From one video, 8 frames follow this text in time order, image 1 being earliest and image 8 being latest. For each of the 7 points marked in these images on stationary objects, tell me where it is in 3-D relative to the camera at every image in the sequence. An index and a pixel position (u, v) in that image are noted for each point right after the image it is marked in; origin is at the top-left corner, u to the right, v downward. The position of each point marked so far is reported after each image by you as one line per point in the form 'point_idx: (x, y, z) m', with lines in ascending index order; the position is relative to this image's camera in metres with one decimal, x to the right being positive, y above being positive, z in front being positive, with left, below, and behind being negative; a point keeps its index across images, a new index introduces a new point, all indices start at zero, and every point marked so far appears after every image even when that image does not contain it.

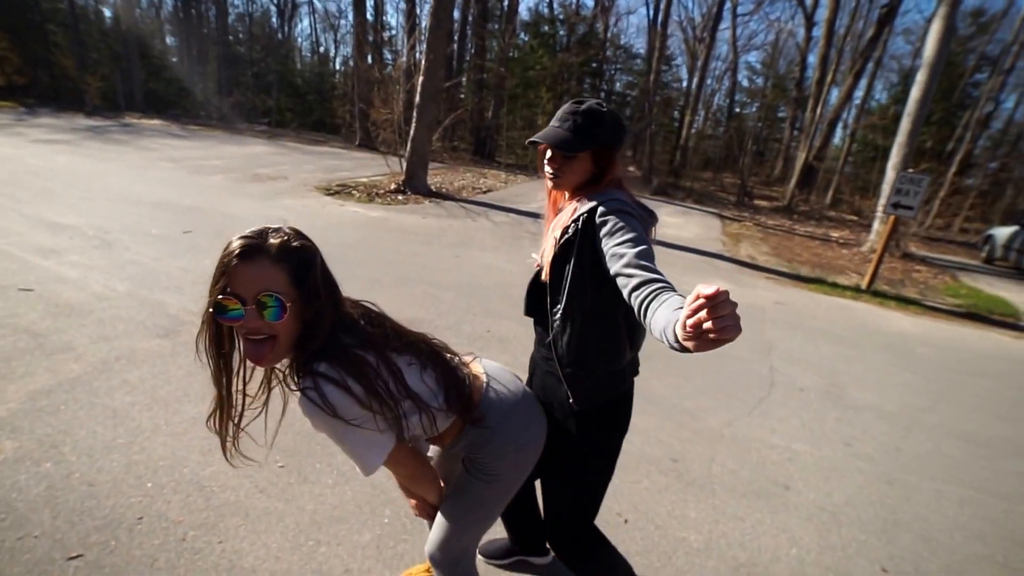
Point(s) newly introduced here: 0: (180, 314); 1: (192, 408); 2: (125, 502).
0: (-2.2, -0.2, +4.9) m
1: (-1.8, -0.7, +4.0) m
2: (-1.9, -1.0, +3.3) m
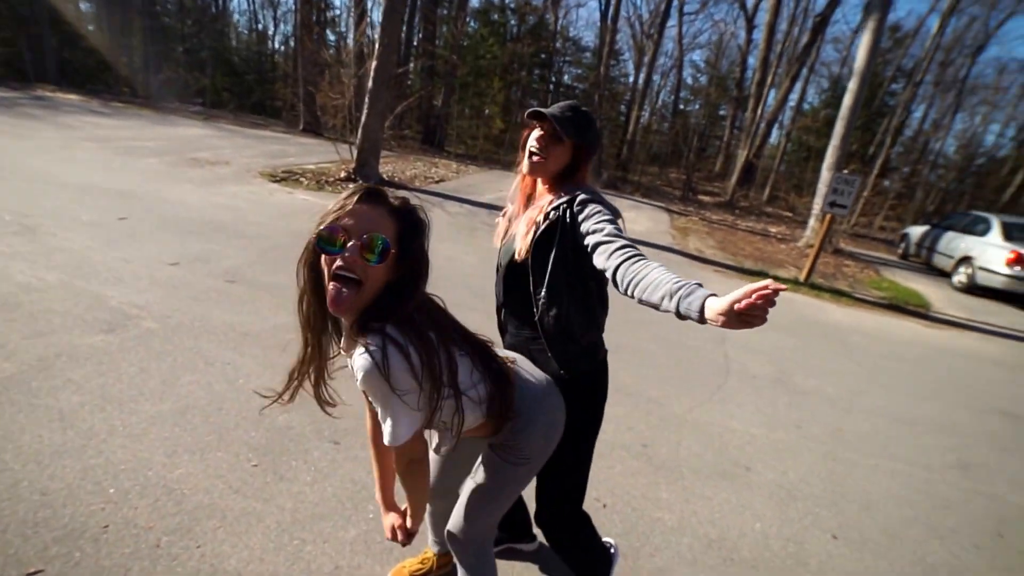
0: (-2.5, -0.1, +4.7) m
1: (-2.0, -0.6, +3.9) m
2: (-1.9, -1.0, +3.2) m
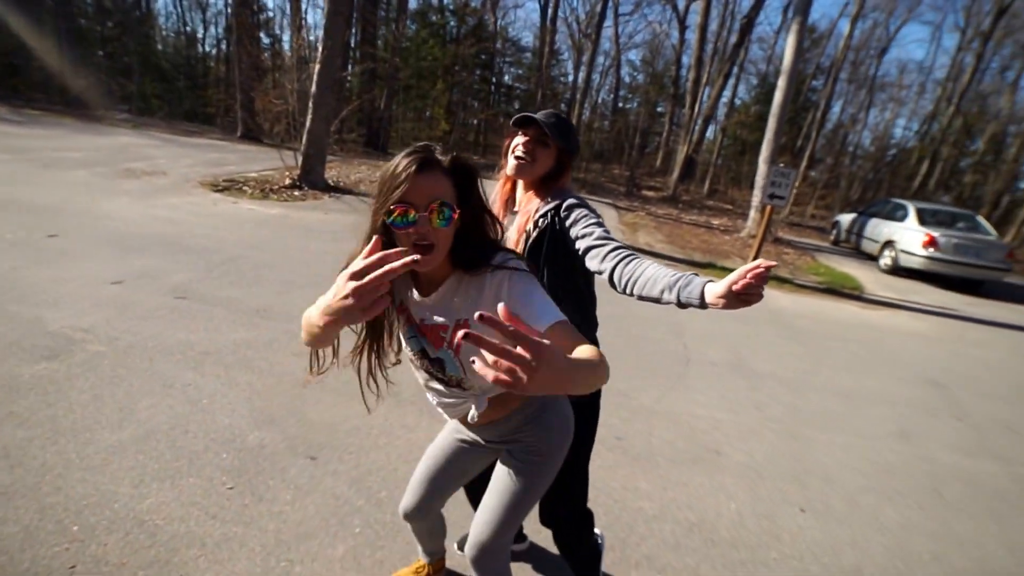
0: (-2.7, -0.3, +4.4) m
1: (-2.1, -0.7, +3.6) m
2: (-1.9, -1.1, +3.0) m
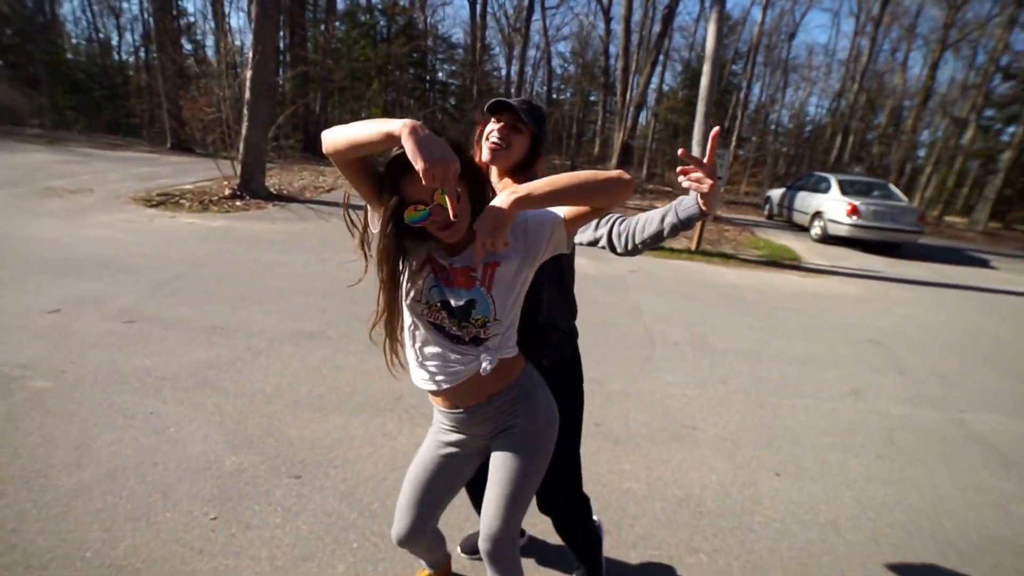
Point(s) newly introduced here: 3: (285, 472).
0: (-2.9, -0.5, +4.0) m
1: (-2.1, -0.9, +3.3) m
2: (-1.8, -1.2, +2.7) m
3: (-1.1, -0.9, +3.5) m
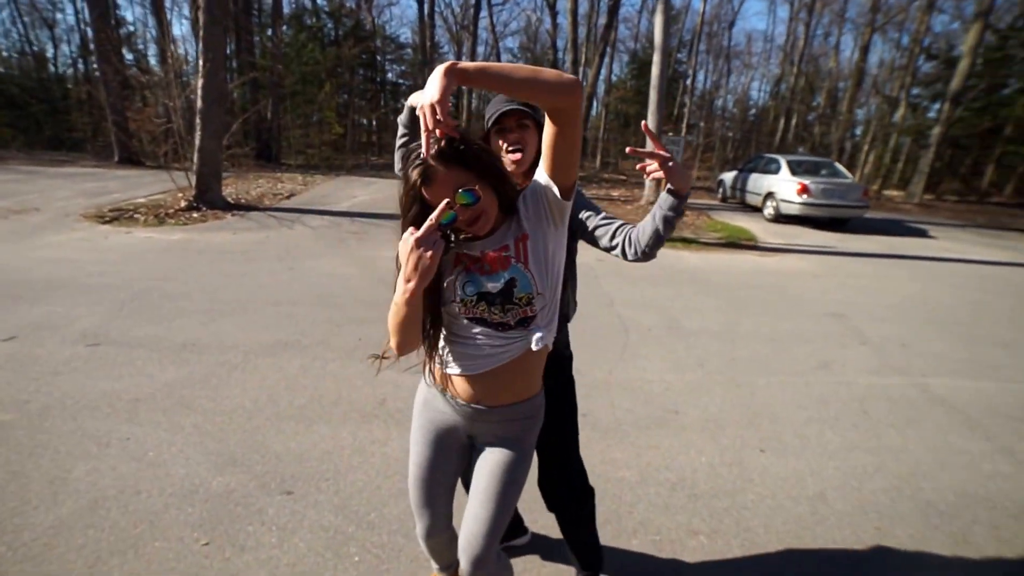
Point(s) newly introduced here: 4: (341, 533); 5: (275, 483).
0: (-2.9, -0.6, +3.7) m
1: (-2.1, -1.0, +3.2) m
2: (-1.7, -1.3, +2.5) m
3: (-1.1, -1.0, +3.4) m
4: (-0.8, -1.1, +3.2) m
5: (-1.2, -1.0, +3.5) m
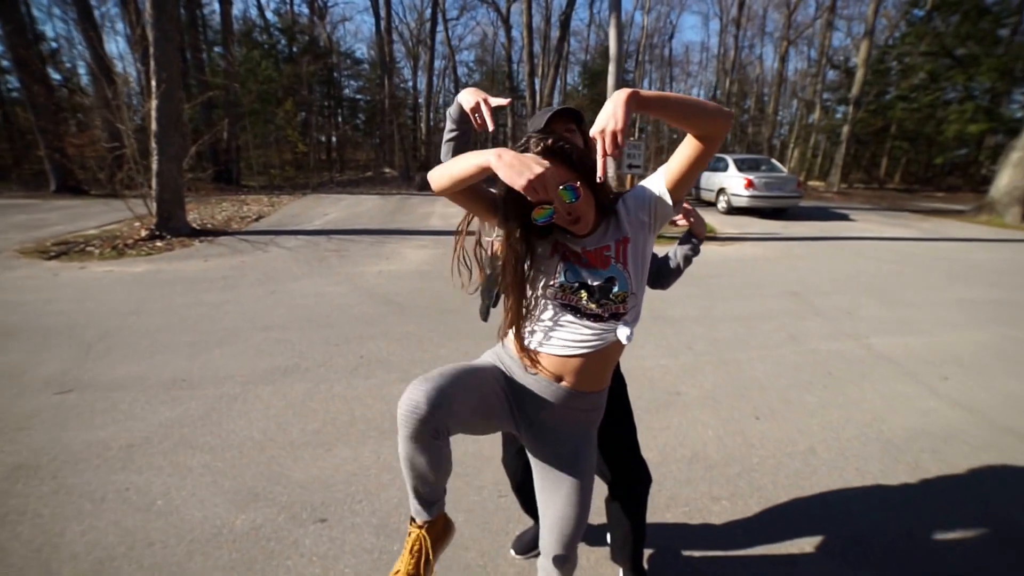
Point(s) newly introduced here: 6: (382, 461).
0: (-2.7, -0.8, +3.2) m
1: (-1.8, -1.1, +2.7) m
2: (-1.3, -1.3, +2.2) m
3: (-0.9, -1.0, +3.1) m
4: (-0.5, -1.1, +3.0) m
5: (-0.9, -1.0, +3.2) m
6: (-0.6, -0.9, +3.6) m
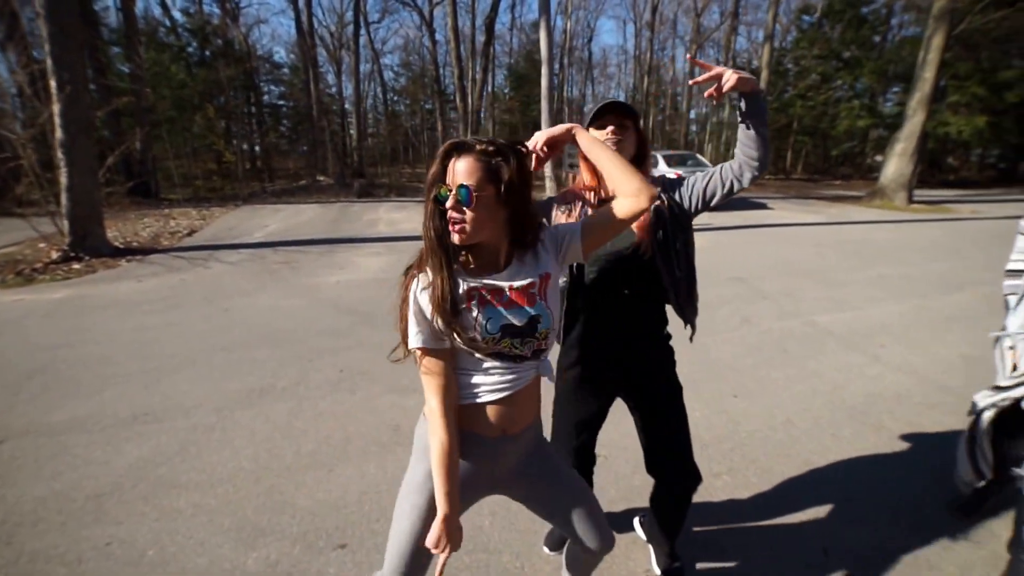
0: (-2.5, -1.0, +2.4) m
1: (-1.4, -1.1, +2.2) m
2: (-0.8, -1.3, +1.7) m
3: (-0.7, -1.0, +2.7) m
4: (-0.2, -1.0, +2.6) m
5: (-0.7, -1.0, +2.8) m
6: (-0.5, -0.9, +3.2) m
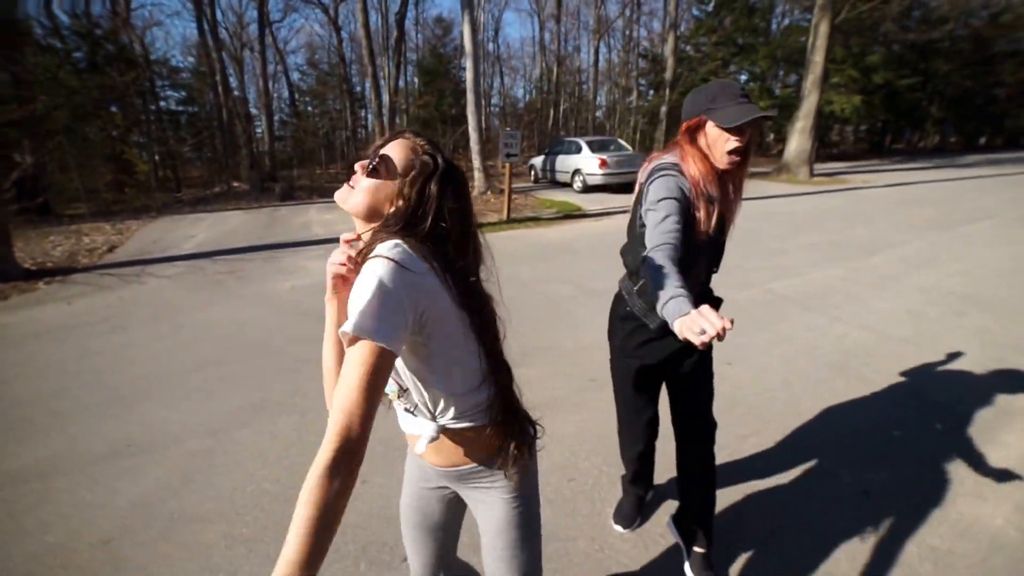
0: (-2.1, -1.1, +1.8) m
1: (-1.0, -1.1, +1.8) m
2: (-0.3, -1.2, +1.4) m
3: (-0.4, -0.9, +2.5) m
4: (+0.1, -0.9, +2.5) m
5: (-0.4, -0.9, +2.5) m
6: (-0.4, -0.8, +3.0) m
